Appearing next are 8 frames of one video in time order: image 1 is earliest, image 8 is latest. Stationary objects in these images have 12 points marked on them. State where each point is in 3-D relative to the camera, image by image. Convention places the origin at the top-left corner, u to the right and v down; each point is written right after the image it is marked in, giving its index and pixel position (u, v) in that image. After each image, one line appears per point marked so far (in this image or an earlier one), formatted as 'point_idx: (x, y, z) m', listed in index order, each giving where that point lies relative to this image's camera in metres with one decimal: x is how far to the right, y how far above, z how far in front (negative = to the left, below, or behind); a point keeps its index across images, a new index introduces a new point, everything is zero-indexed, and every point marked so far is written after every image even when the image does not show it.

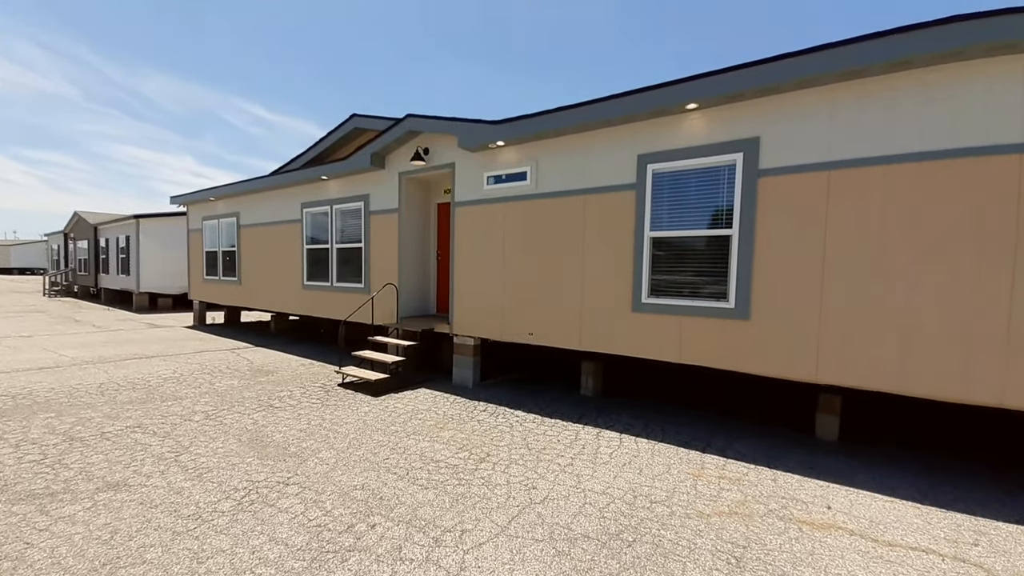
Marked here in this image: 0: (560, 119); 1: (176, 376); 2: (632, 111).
0: (+0.6, +2.1, +5.2) m
1: (-5.2, -1.4, +6.4) m
2: (+1.4, +2.0, +4.8) m
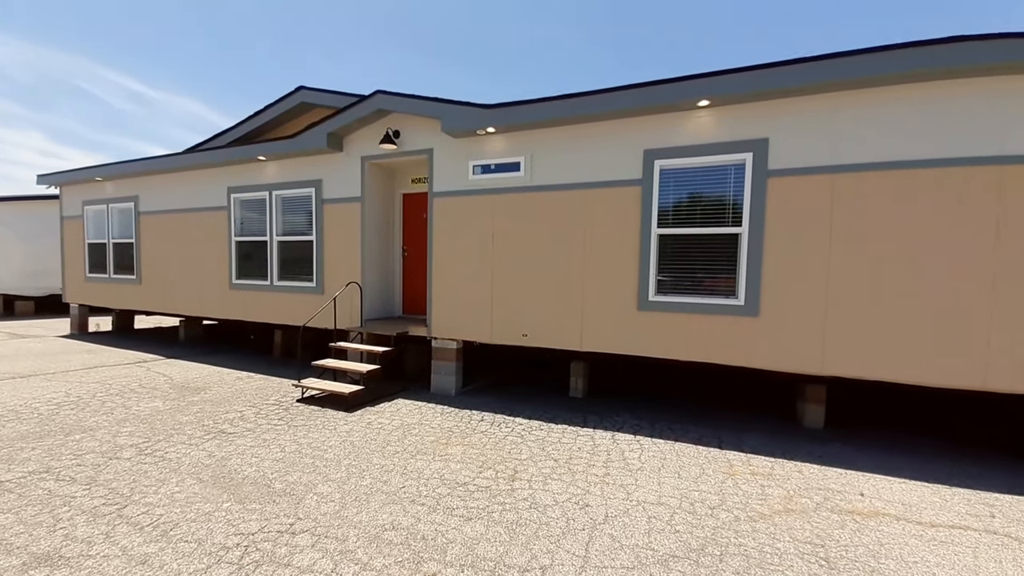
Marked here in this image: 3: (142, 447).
0: (+0.6, +2.2, +5.0) m
1: (-5.3, -1.4, +5.0) m
2: (+1.5, +2.1, +4.6) m
3: (-3.4, -1.5, +3.8) m
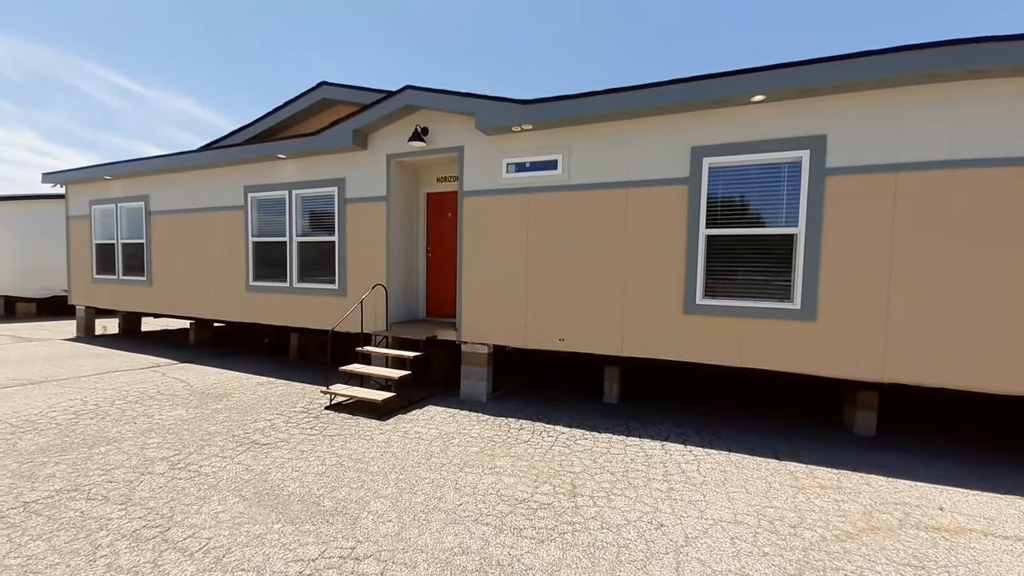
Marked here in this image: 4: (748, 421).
0: (+1.1, +2.1, +4.8) m
1: (-4.8, -1.4, +4.8) m
2: (+1.9, +2.0, +4.5) m
3: (-2.9, -1.5, +3.6) m
4: (+2.9, -1.6, +5.1) m
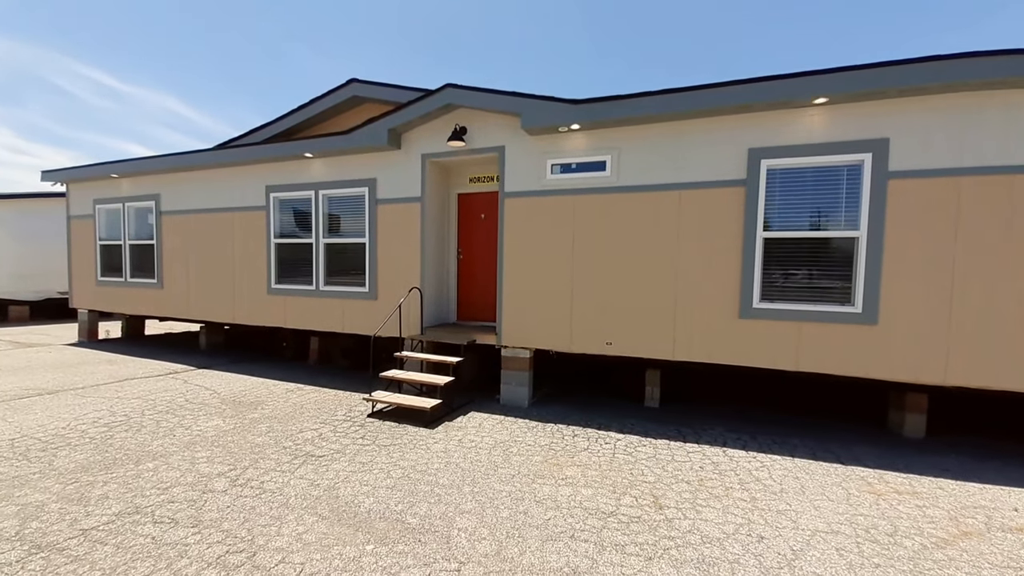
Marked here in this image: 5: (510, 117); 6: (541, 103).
0: (+1.7, +2.1, +4.7) m
1: (-4.2, -1.5, +4.5) m
2: (+2.5, +2.0, +4.4) m
3: (-2.3, -1.6, +3.4) m
4: (+3.5, -1.7, +5.1) m
5: (0.0, +2.2, +5.4) m
6: (+0.4, +2.3, +5.1) m
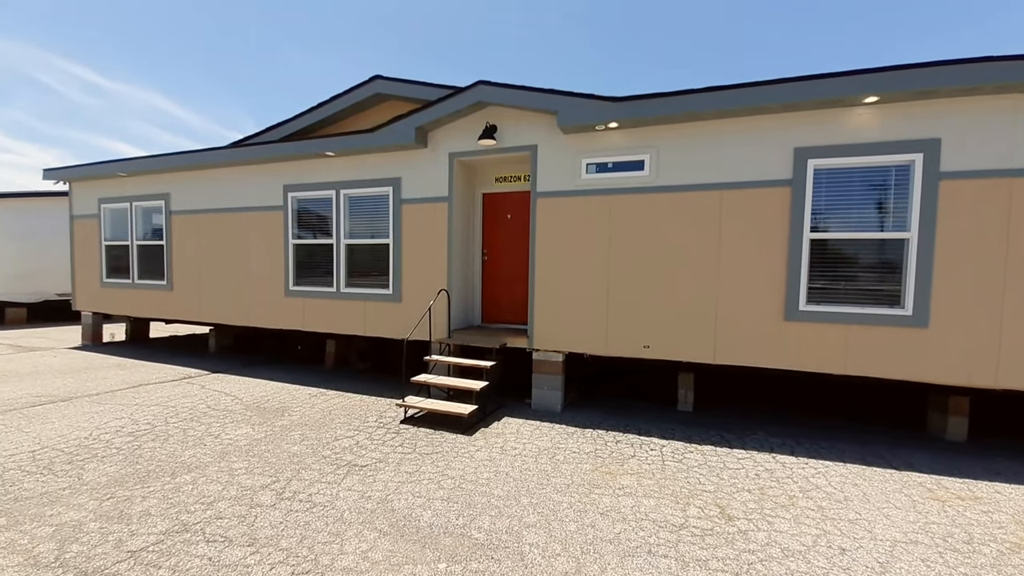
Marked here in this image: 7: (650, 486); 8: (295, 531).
0: (+2.1, +2.1, +4.6) m
1: (-3.8, -1.5, +4.4) m
2: (+3.0, +2.0, +4.3) m
3: (-1.8, -1.6, +3.3) m
4: (+3.9, -1.7, +5.0) m
5: (+0.4, +2.2, +5.3) m
6: (+0.8, +2.2, +4.9) m
7: (+1.2, -1.7, +3.5) m
8: (-1.5, -1.6, +2.8) m
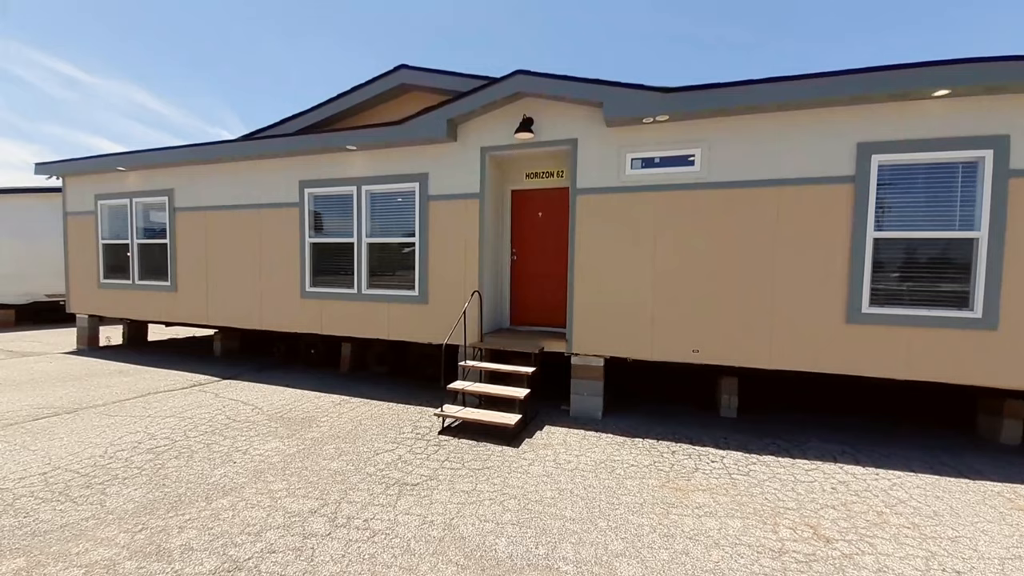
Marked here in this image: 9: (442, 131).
0: (+2.6, +2.1, +4.4) m
1: (-3.3, -1.6, +4.0) m
2: (+3.5, +1.9, +4.1) m
3: (-1.3, -1.6, +3.0) m
4: (+4.4, -1.7, +4.8) m
5: (+0.9, +2.2, +5.0) m
6: (+1.3, +2.2, +4.7) m
7: (+1.7, -1.7, +3.3) m
8: (-0.9, -1.6, +2.5) m
9: (-1.0, +2.1, +5.4) m
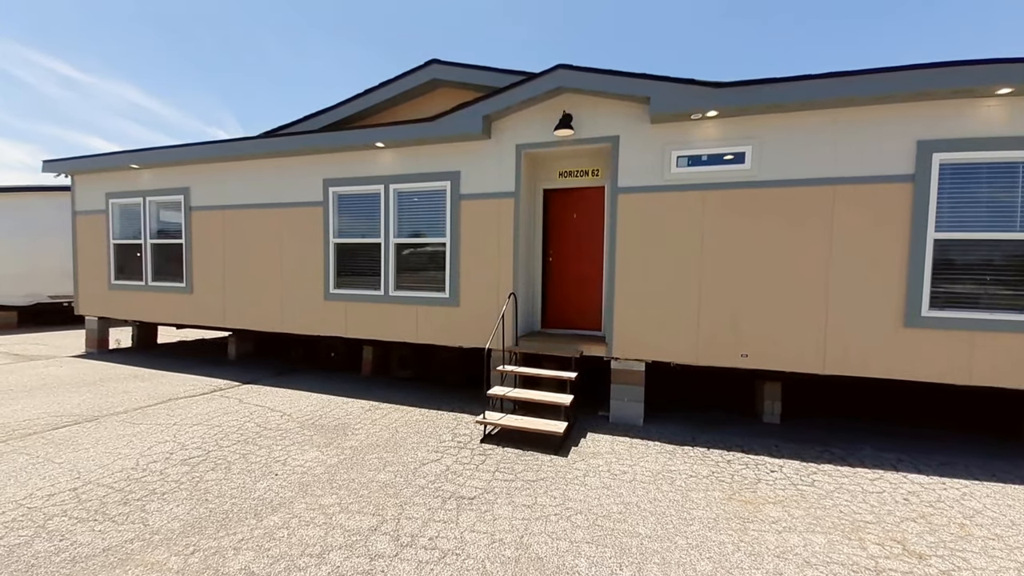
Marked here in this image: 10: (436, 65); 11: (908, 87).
0: (+3.1, +2.0, +4.2) m
1: (-2.8, -1.6, +3.8) m
2: (+4.0, +1.9, +4.0) m
3: (-0.8, -1.6, +2.8) m
4: (+4.9, -1.7, +4.7) m
5: (+1.4, +2.2, +4.9) m
6: (+1.8, +2.2, +4.5) m
7: (+2.2, -1.7, +3.1) m
8: (-0.4, -1.7, +2.3) m
9: (-0.5, +2.1, +5.3) m
10: (-1.1, +3.1, +5.8) m
11: (+3.8, +1.9, +4.0) m
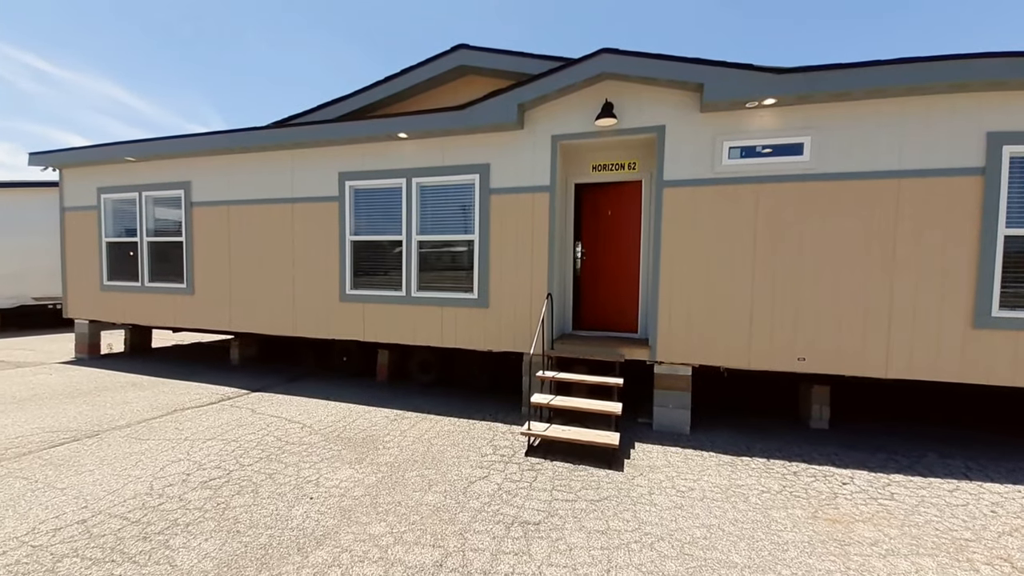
0: (+3.5, +2.0, +4.0) m
1: (-2.3, -1.6, +3.4) m
2: (+4.4, +1.9, +3.7) m
3: (-0.3, -1.6, +2.4) m
4: (+5.3, -1.7, +4.5) m
5: (+1.8, +2.2, +4.6) m
6: (+2.2, +2.2, +4.2) m
7: (+2.7, -1.7, +2.8) m
8: (+0.1, -1.7, +1.9) m
9: (0.0, +2.0, +4.9) m
10: (-0.7, +3.1, +5.4) m
11: (+4.3, +2.0, +3.8) m
